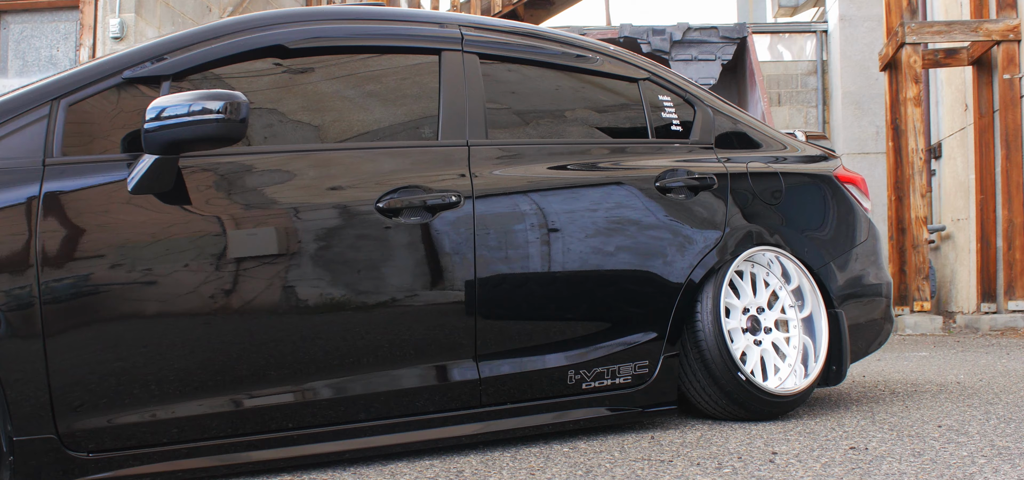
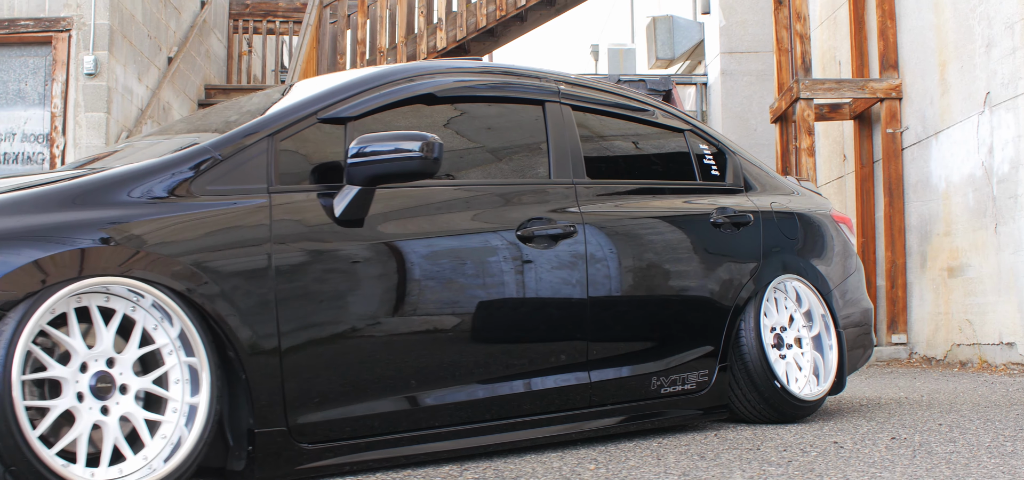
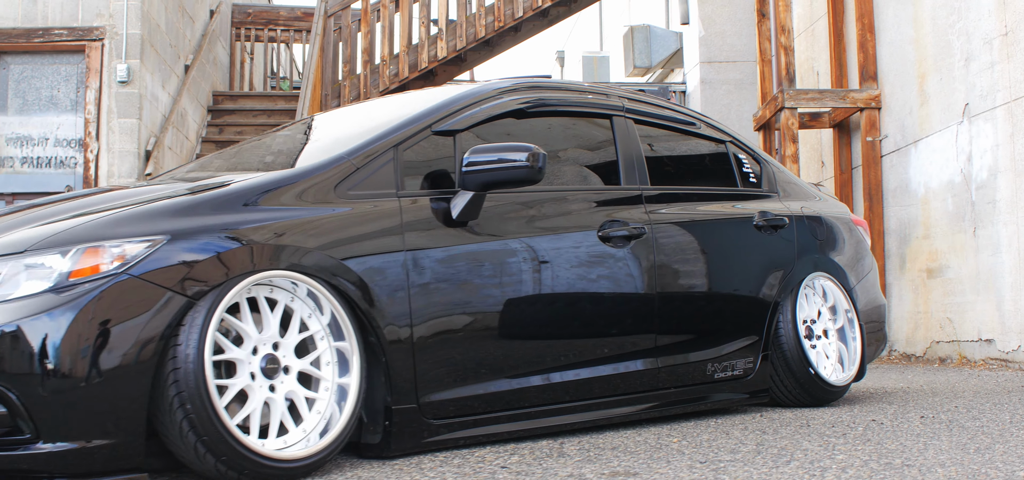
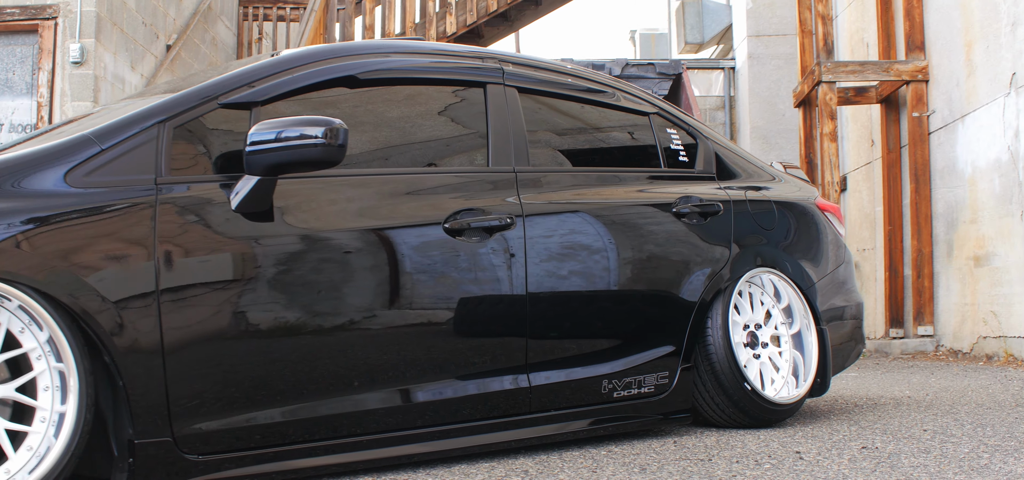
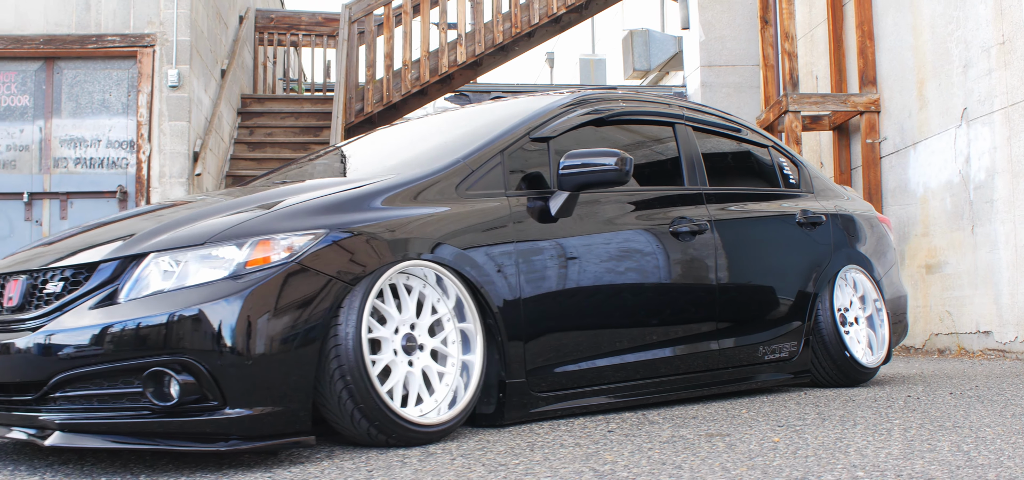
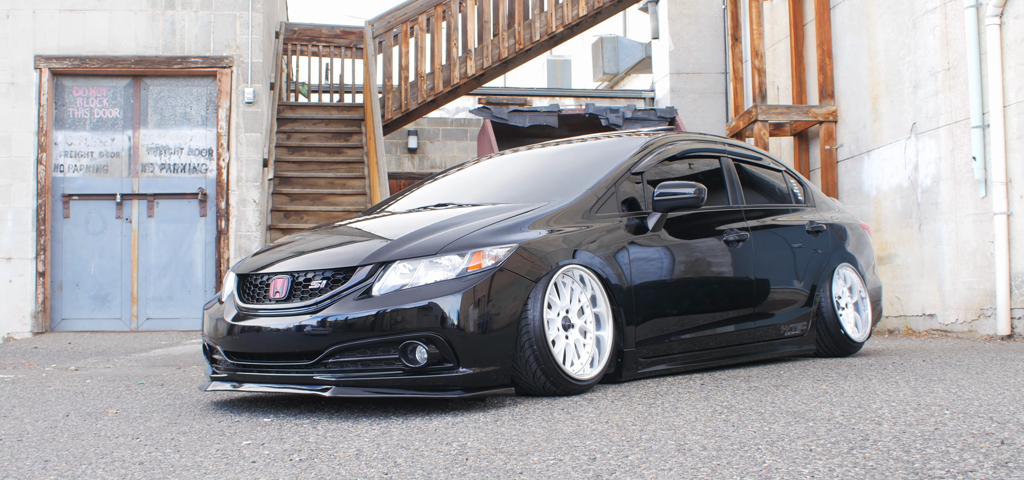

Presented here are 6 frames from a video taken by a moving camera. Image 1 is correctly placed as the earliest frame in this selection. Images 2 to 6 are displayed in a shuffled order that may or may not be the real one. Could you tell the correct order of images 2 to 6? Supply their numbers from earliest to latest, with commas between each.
4, 2, 3, 5, 6
